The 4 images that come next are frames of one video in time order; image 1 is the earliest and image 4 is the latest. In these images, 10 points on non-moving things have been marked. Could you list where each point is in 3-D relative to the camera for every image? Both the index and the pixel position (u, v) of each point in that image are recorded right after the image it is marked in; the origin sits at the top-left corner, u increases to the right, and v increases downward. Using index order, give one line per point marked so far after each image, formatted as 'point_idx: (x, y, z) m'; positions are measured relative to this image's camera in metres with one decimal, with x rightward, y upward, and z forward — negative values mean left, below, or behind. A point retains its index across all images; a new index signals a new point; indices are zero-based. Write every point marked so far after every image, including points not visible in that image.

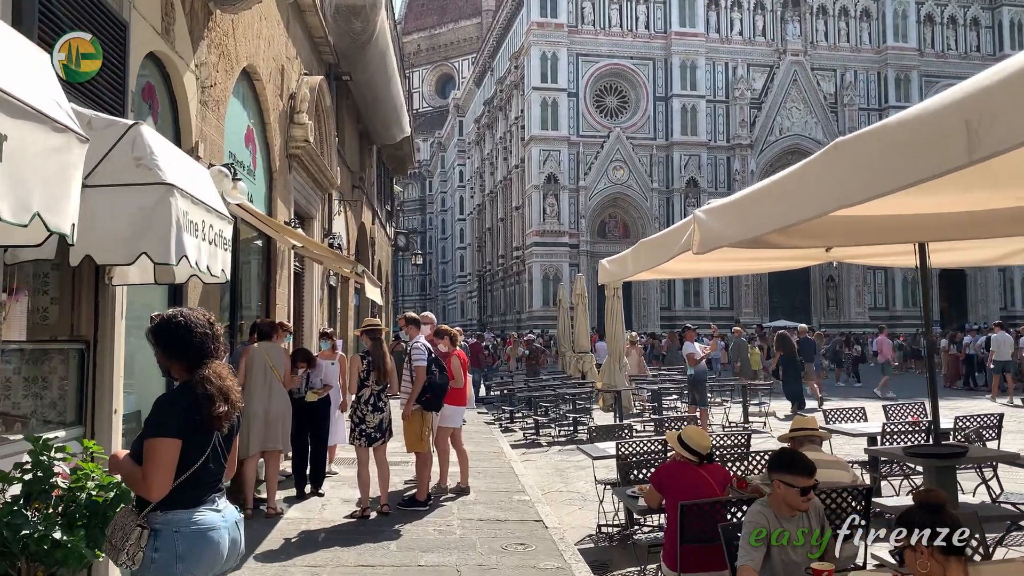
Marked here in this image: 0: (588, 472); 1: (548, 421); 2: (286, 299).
0: (+1.0, -2.4, +10.4) m
1: (+0.6, -2.3, +13.8) m
2: (-3.0, -0.1, +10.8) m
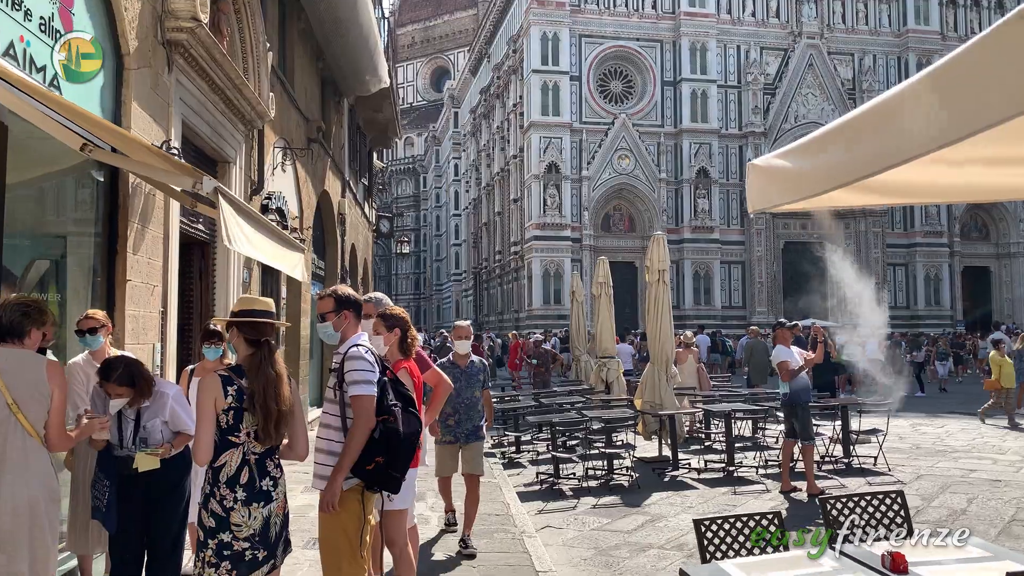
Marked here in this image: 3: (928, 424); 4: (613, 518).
0: (+1.1, -2.1, +6.2) m
1: (+0.7, -2.0, +9.7) m
2: (-2.9, +0.1, +6.7) m
3: (+7.2, -2.4, +14.0) m
4: (+1.0, -2.2, +7.8) m
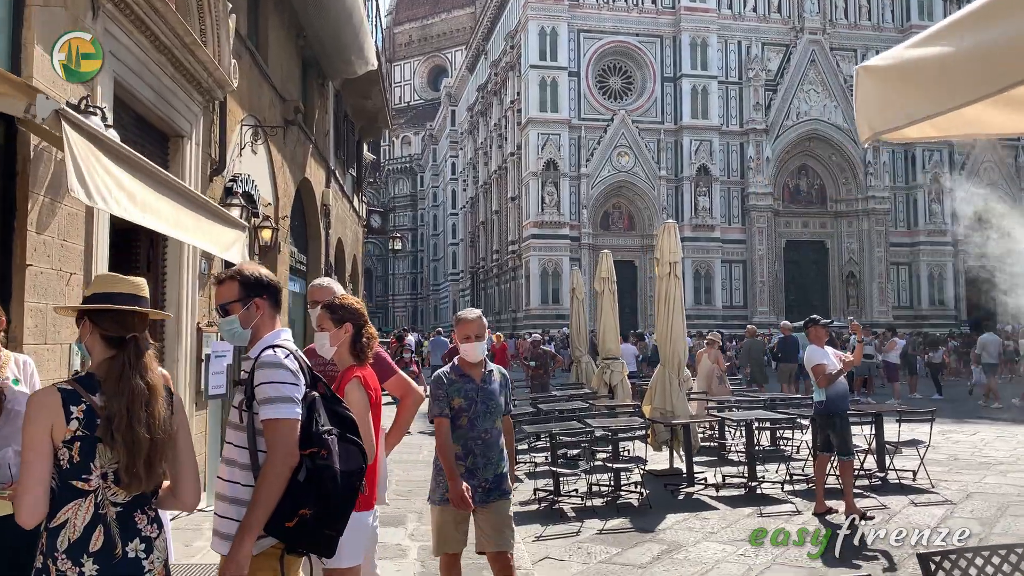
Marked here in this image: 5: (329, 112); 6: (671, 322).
0: (+1.0, -2.0, +5.1) m
1: (+0.6, -2.0, +8.5) m
2: (-3.0, +0.2, +5.5) m
3: (+7.1, -2.3, +12.9) m
4: (+0.9, -2.2, +6.7) m
5: (-3.8, +3.6, +16.6) m
6: (+2.0, -0.4, +10.4) m
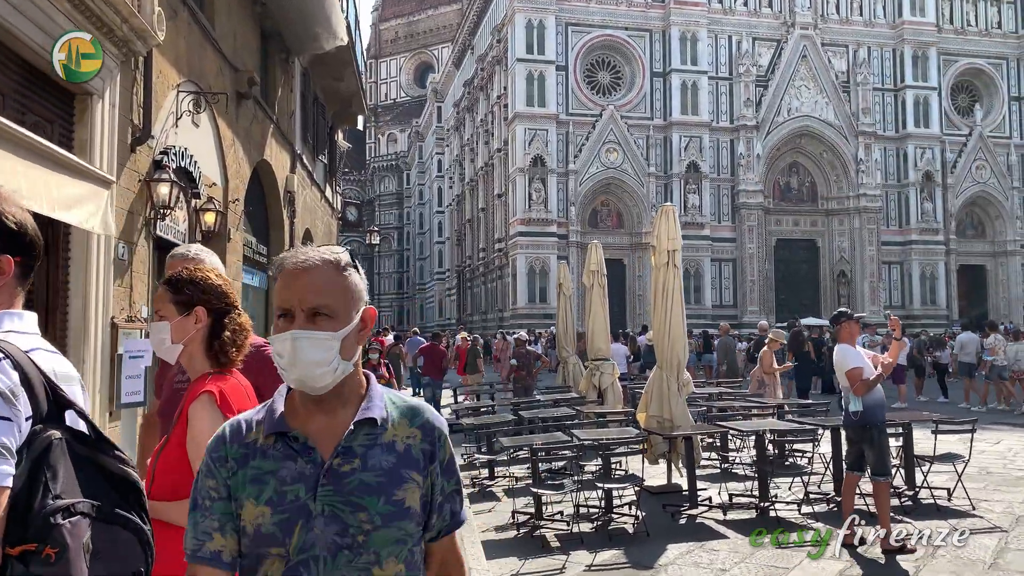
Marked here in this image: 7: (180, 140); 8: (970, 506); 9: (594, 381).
0: (+0.9, -1.9, +3.9) m
1: (+0.4, -1.9, +7.3) m
2: (-3.1, +0.3, +4.3) m
3: (+6.8, -2.2, +11.7) m
4: (+0.7, -2.1, +5.5) m
5: (-4.1, +3.7, +15.4) m
6: (+1.8, -0.3, +9.2) m
7: (-3.5, +1.6, +8.6) m
8: (+4.2, -2.0, +7.4) m
9: (+1.3, -1.4, +12.6) m
